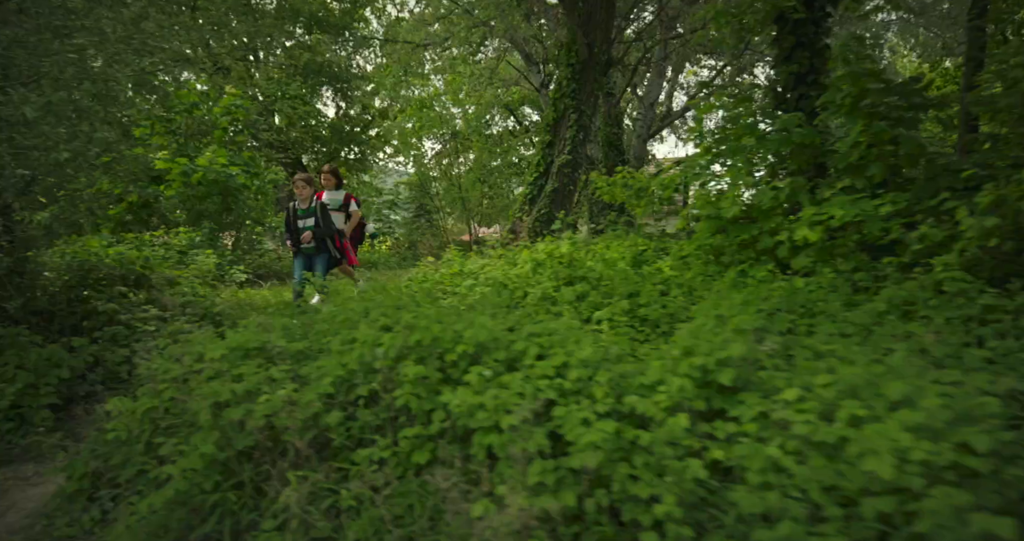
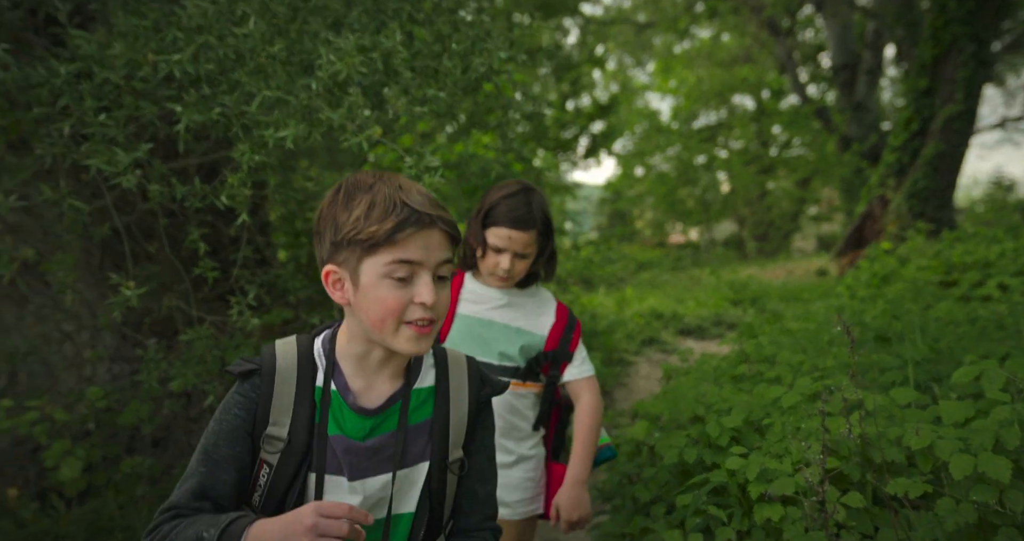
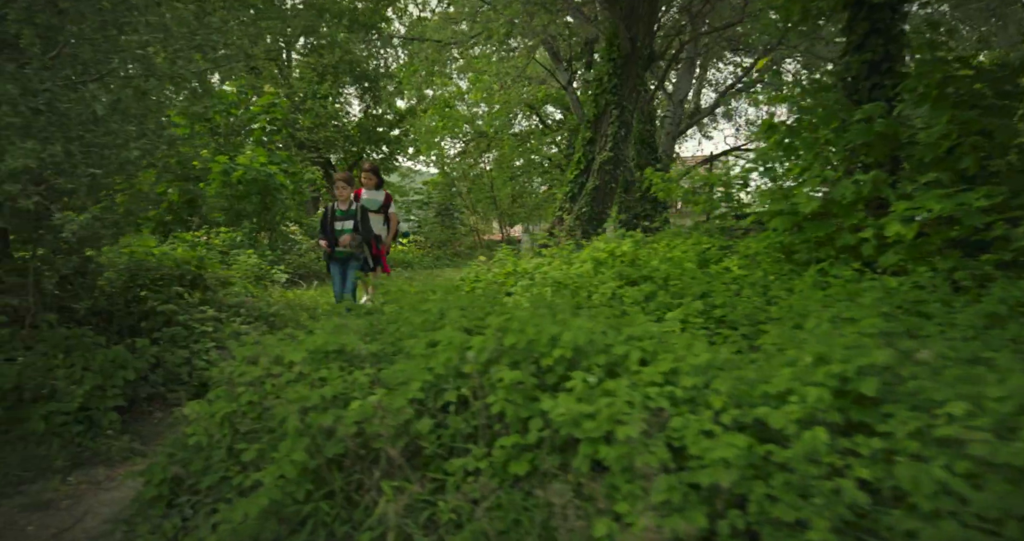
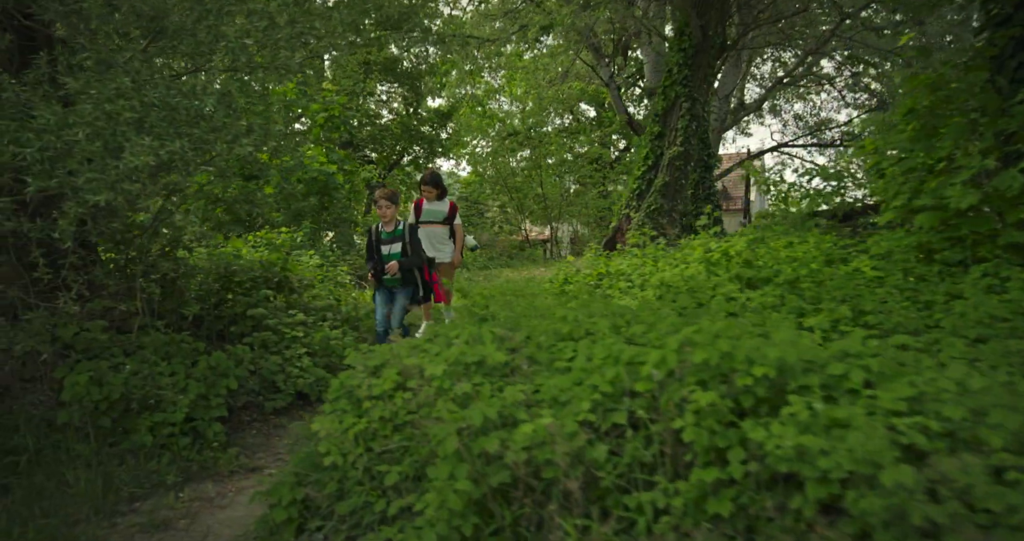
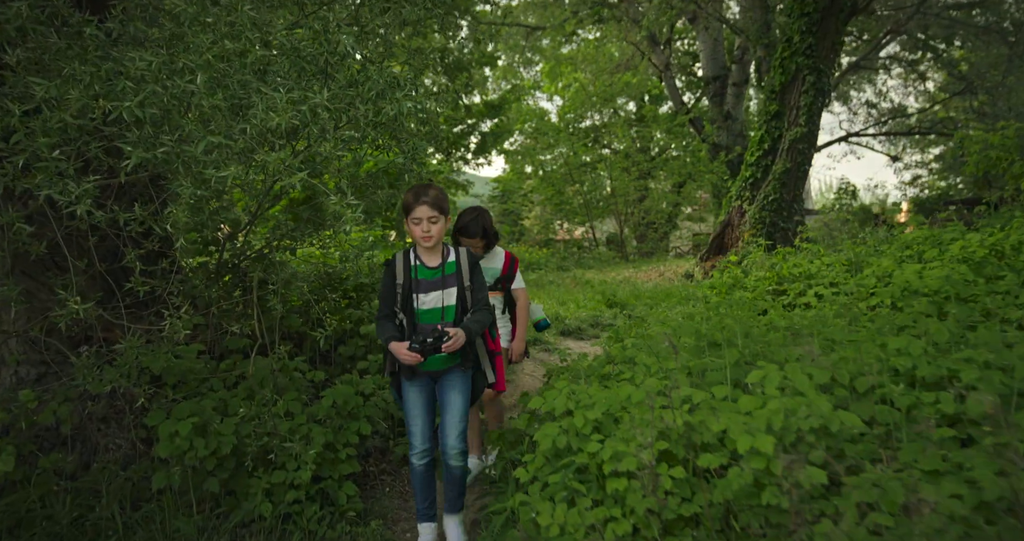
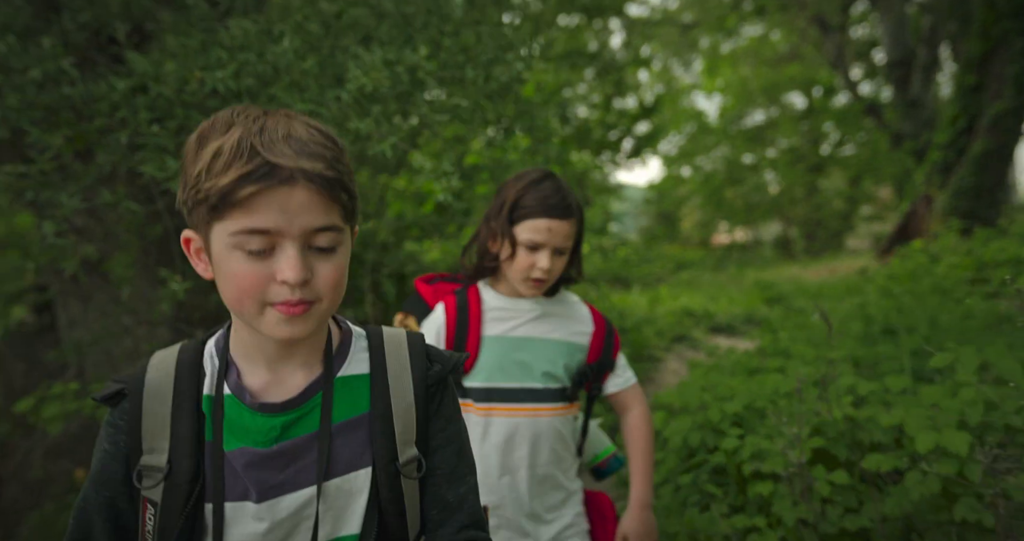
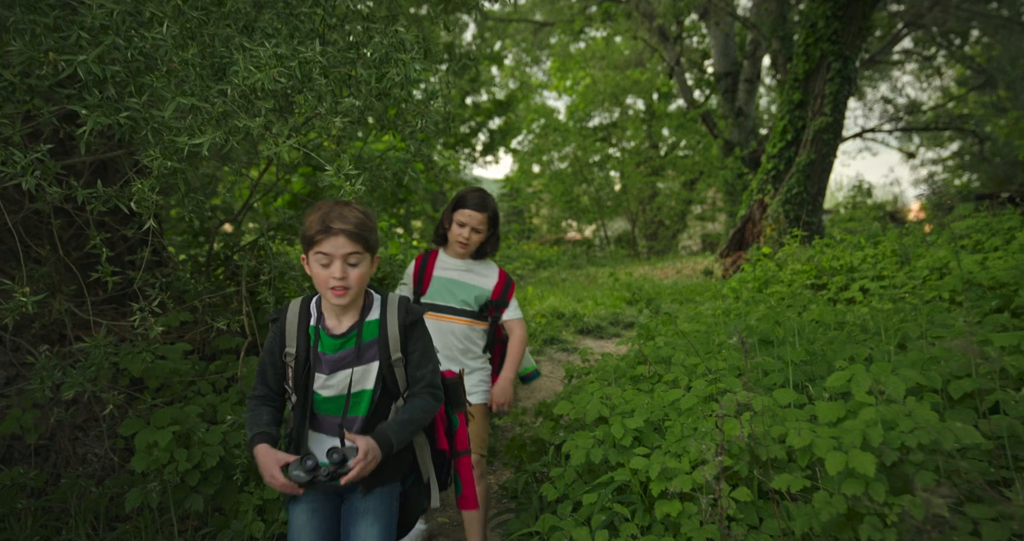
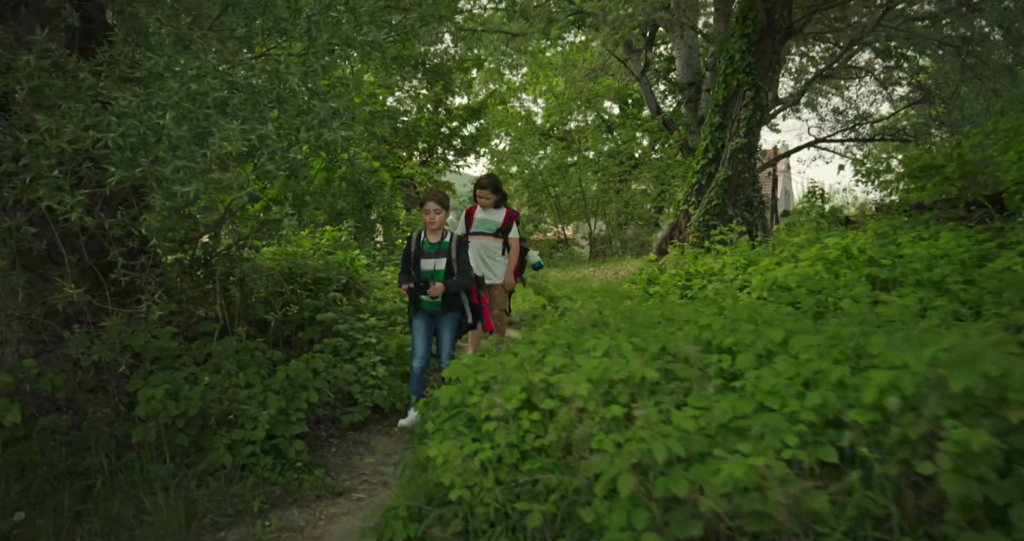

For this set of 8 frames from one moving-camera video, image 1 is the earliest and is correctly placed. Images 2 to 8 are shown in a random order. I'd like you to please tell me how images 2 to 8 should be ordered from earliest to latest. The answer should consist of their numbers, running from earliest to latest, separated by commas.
3, 4, 8, 5, 7, 2, 6
